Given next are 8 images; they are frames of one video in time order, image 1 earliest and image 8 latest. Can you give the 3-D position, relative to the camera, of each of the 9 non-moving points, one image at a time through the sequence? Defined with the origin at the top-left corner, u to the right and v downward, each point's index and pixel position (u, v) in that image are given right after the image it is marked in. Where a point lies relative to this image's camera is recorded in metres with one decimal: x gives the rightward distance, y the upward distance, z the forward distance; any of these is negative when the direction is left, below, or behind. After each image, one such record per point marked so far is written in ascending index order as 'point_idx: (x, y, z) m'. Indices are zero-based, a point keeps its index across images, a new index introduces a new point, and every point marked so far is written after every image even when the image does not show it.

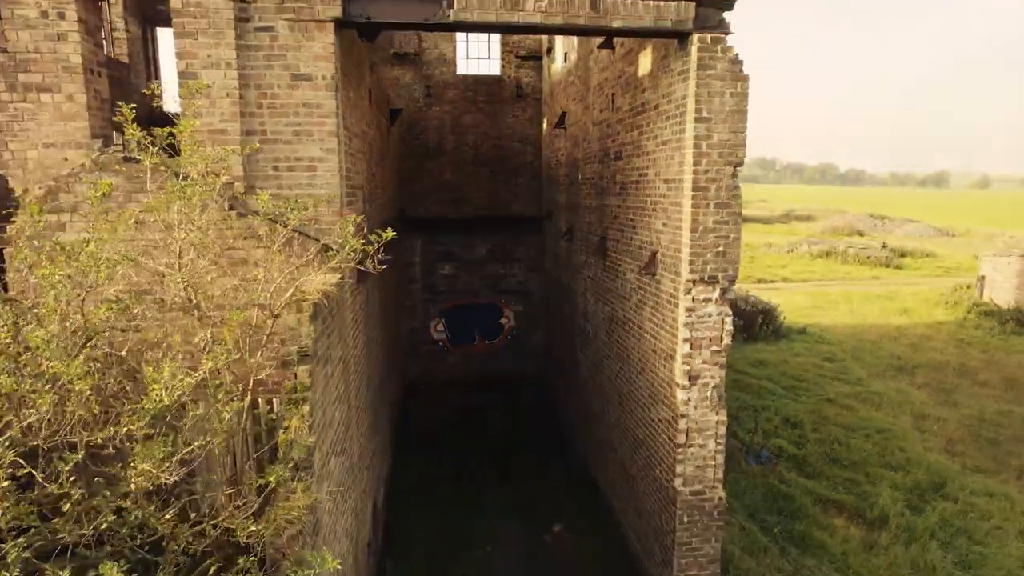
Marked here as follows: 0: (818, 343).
0: (+4.3, -0.8, +13.8) m
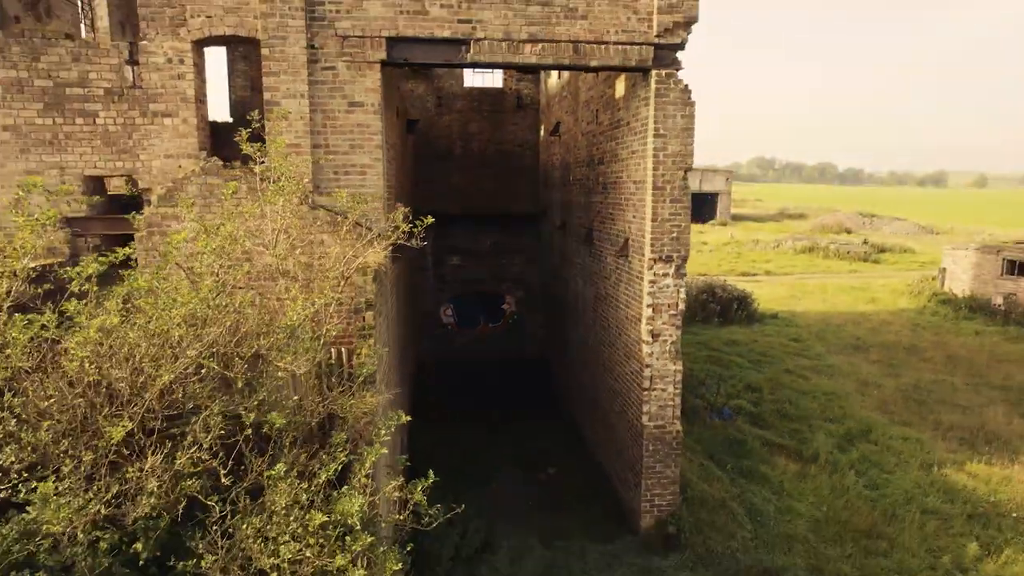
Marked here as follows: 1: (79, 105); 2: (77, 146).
0: (+4.3, -0.6, +15.5) m
1: (-2.7, +1.2, +6.3) m
2: (-2.8, +0.9, +6.4) m
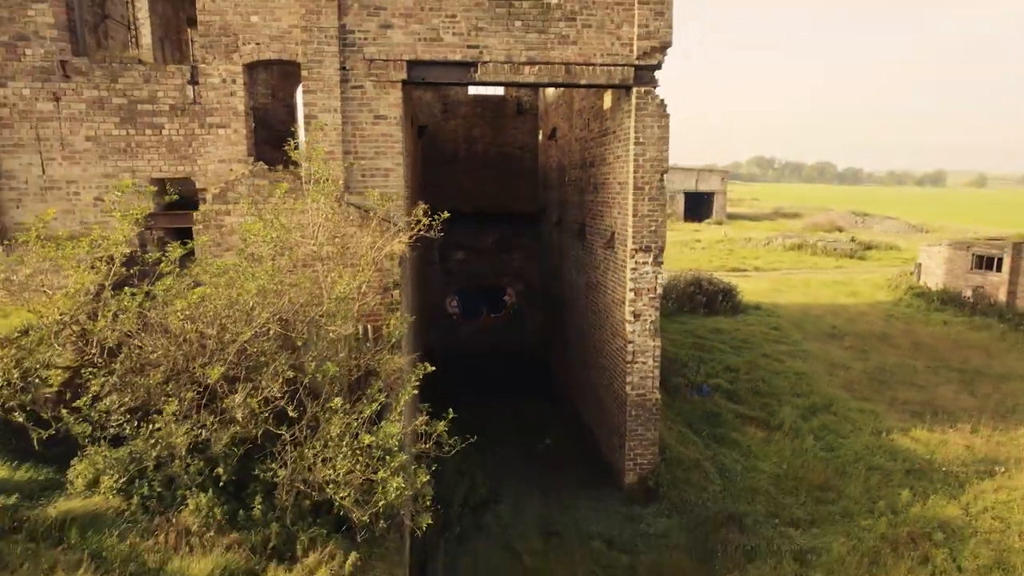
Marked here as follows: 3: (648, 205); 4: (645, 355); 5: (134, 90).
0: (+4.3, -0.5, +16.6) m
1: (-2.7, +1.3, +7.5) m
2: (-2.8, +1.0, +7.5) m
3: (+1.1, +0.7, +8.2) m
4: (+1.1, -0.6, +8.4) m
5: (-2.8, +1.5, +7.4) m
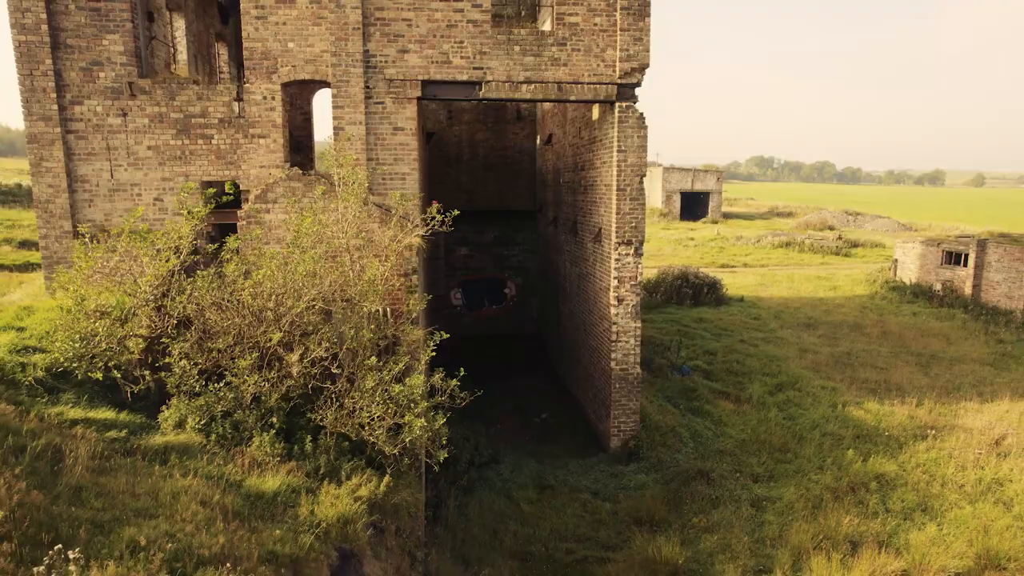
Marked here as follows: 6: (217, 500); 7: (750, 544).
0: (+4.3, -0.3, +17.9) m
1: (-2.7, +1.4, +8.8) m
2: (-2.8, +1.1, +8.8) m
3: (+1.1, +0.8, +9.4) m
4: (+1.1, -0.5, +9.7) m
5: (-2.8, +1.6, +8.7) m
6: (-1.4, -1.0, +4.8) m
7: (+1.8, -1.9, +7.4) m
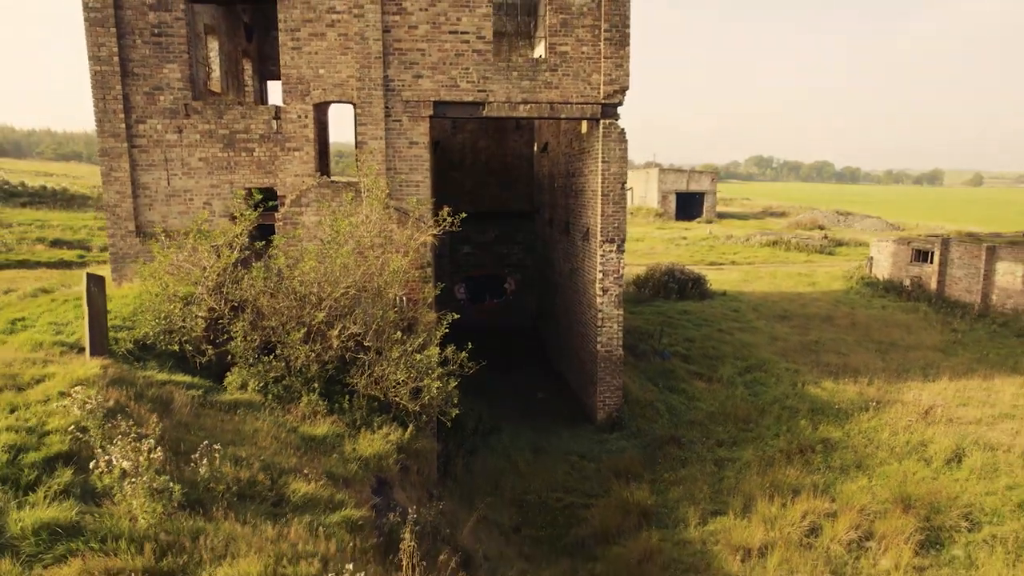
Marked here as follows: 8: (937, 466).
0: (+4.3, -0.3, +19.4) m
1: (-2.8, +1.5, +10.2) m
2: (-2.8, +1.2, +10.3) m
3: (+1.1, +0.9, +10.9) m
4: (+1.1, -0.4, +11.1) m
5: (-2.8, +1.7, +10.1) m
6: (-1.4, -0.9, +6.3) m
7: (+1.8, -1.8, +8.8) m
8: (+3.9, -1.6, +9.1) m
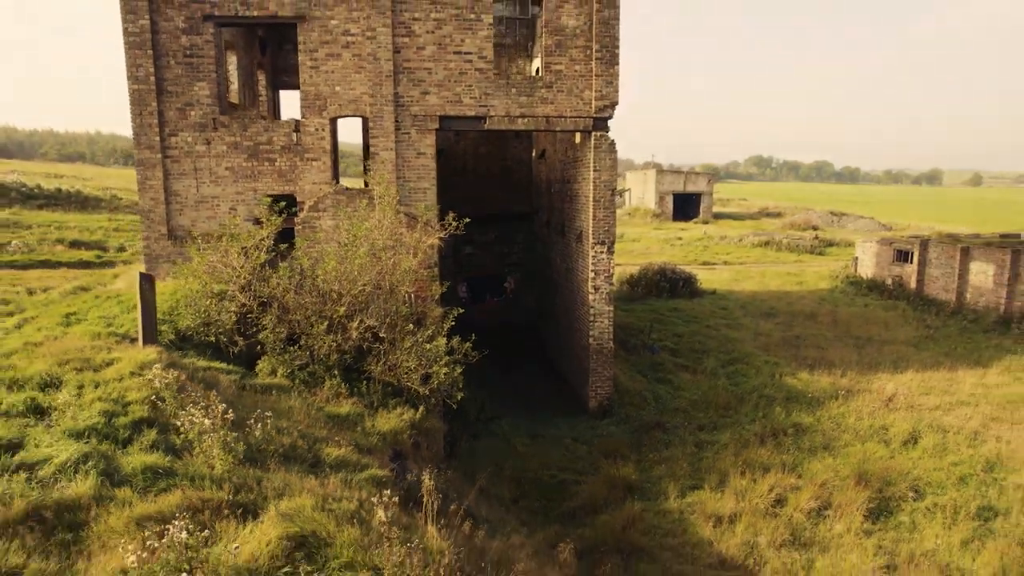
0: (+4.3, -0.2, +20.4) m
1: (-2.8, +1.5, +11.2) m
2: (-2.8, +1.2, +11.3) m
3: (+1.1, +0.9, +11.9) m
4: (+1.1, -0.3, +12.1) m
5: (-2.8, +1.7, +11.1) m
6: (-1.4, -0.9, +7.2) m
7: (+1.7, -1.8, +9.8) m
8: (+3.9, -1.6, +10.1) m
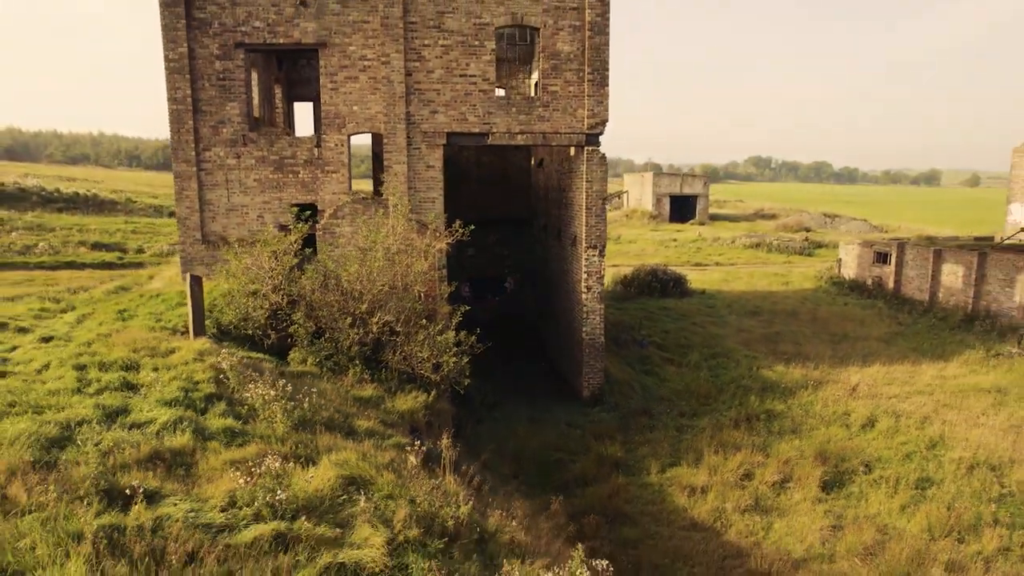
0: (+4.3, -0.2, +21.6) m
1: (-2.8, +1.5, +12.4) m
2: (-2.8, +1.3, +12.5) m
3: (+1.1, +0.9, +13.1) m
4: (+1.1, -0.3, +13.3) m
5: (-2.8, +1.7, +12.3) m
6: (-1.4, -0.9, +8.5) m
7: (+1.7, -1.8, +11.0) m
8: (+3.9, -1.6, +11.3) m
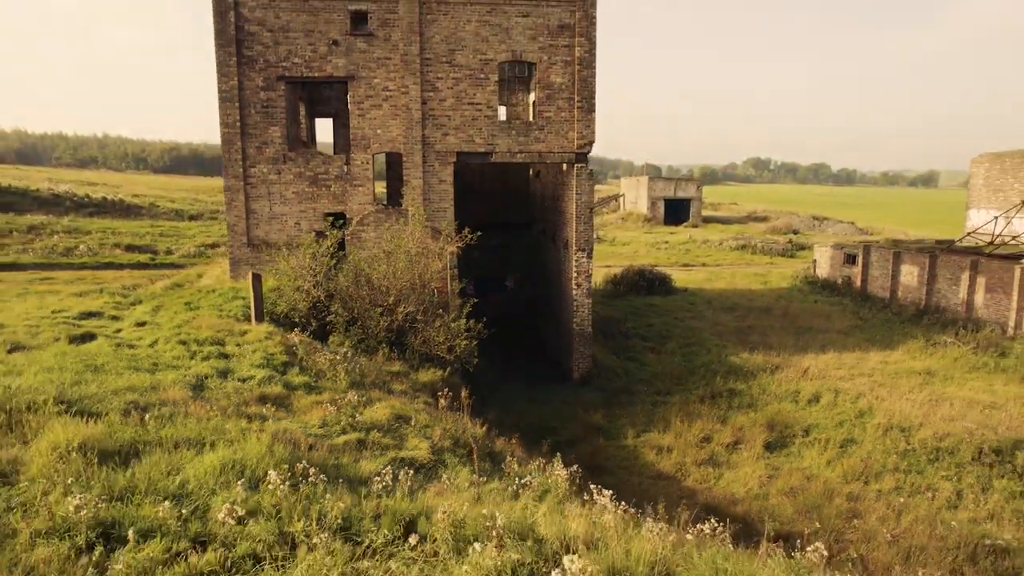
0: (+4.3, -0.2, +23.7) m
1: (-2.8, +1.6, +14.6) m
2: (-2.8, +1.3, +14.6) m
3: (+1.1, +1.0, +15.2) m
4: (+1.1, -0.3, +15.5) m
5: (-2.8, +1.7, +14.5) m
6: (-1.4, -0.8, +10.6) m
7: (+1.7, -1.7, +13.2) m
8: (+3.9, -1.6, +13.4) m
